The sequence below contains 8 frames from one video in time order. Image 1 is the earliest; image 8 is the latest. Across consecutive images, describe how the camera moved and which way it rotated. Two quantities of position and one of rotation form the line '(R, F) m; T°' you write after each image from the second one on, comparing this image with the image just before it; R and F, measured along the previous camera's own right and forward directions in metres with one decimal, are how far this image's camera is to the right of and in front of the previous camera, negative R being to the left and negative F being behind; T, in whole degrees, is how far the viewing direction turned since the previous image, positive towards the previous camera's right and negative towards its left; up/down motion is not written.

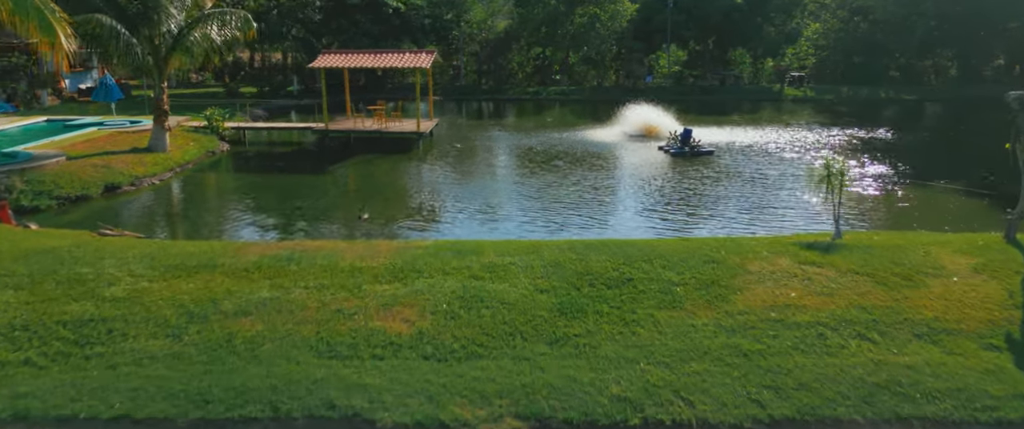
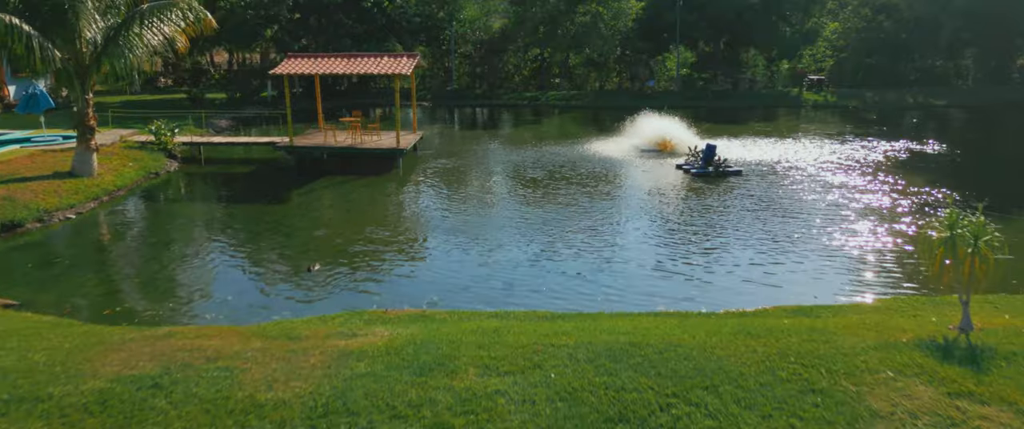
(+0.1, +4.5) m; 0°
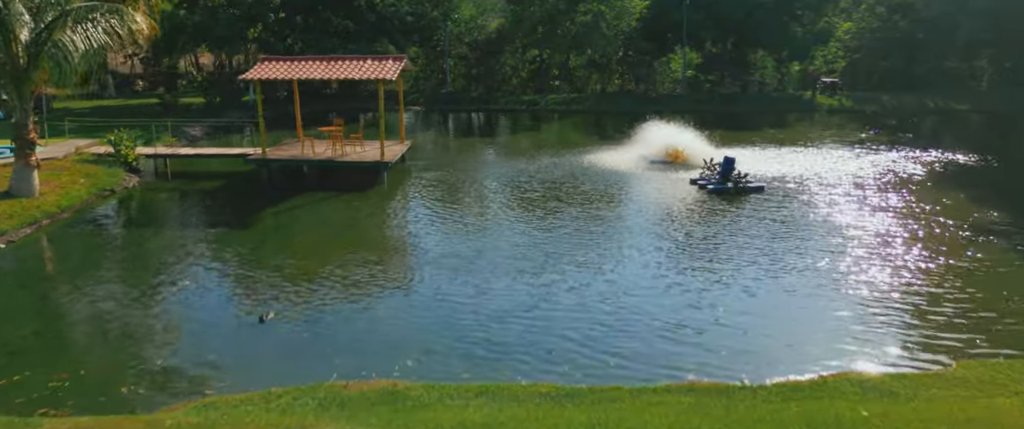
(+0.1, +2.7) m; 0°
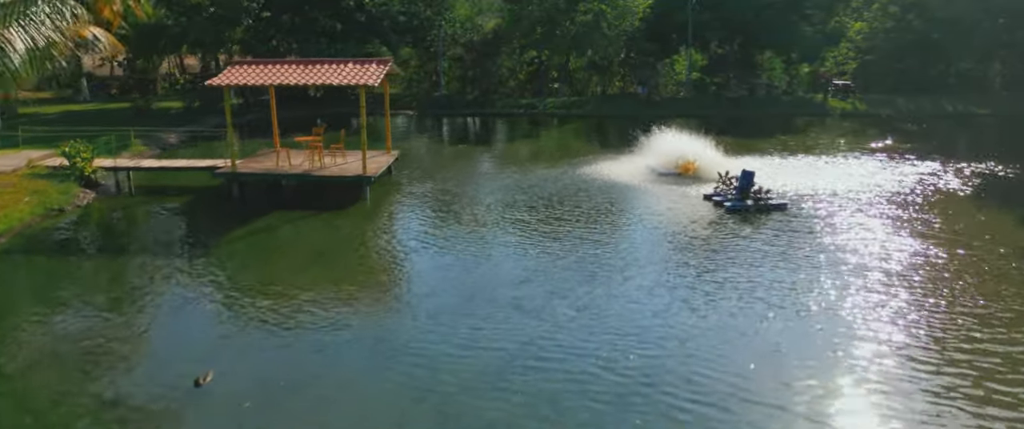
(+0.1, +2.4) m; 0°
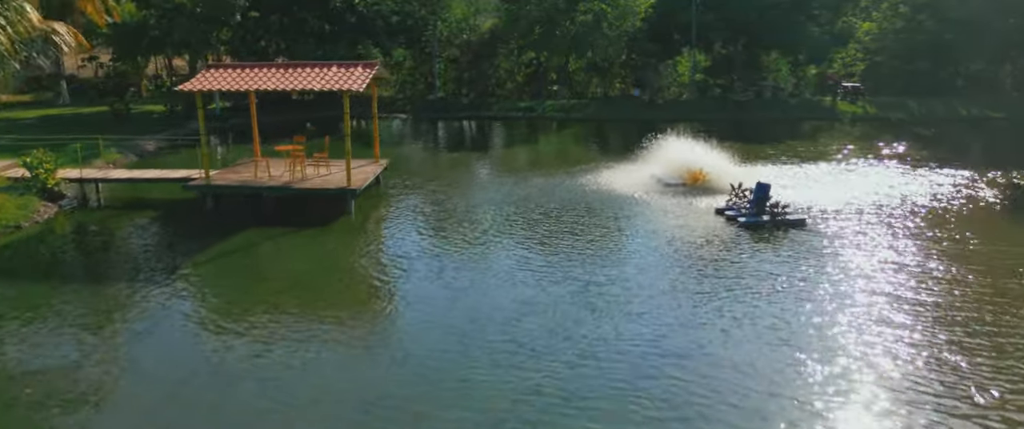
(+0.1, +1.7) m; 0°
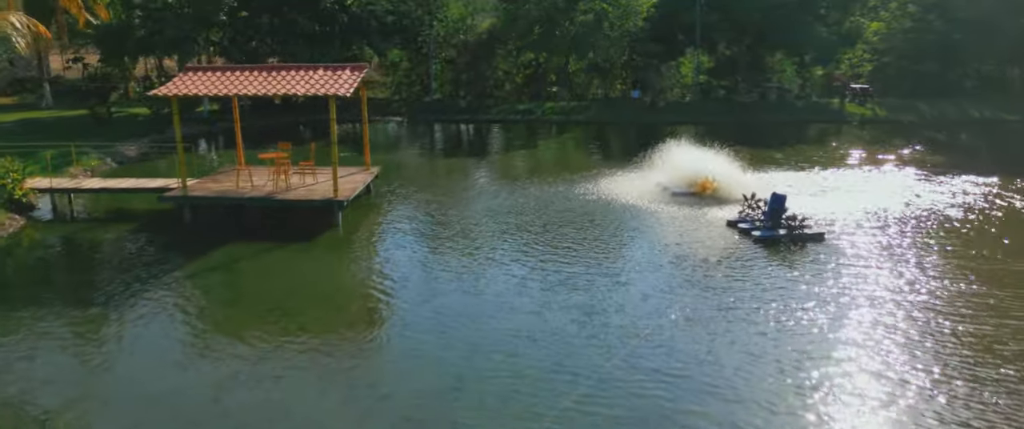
(0.0, +1.3) m; 0°
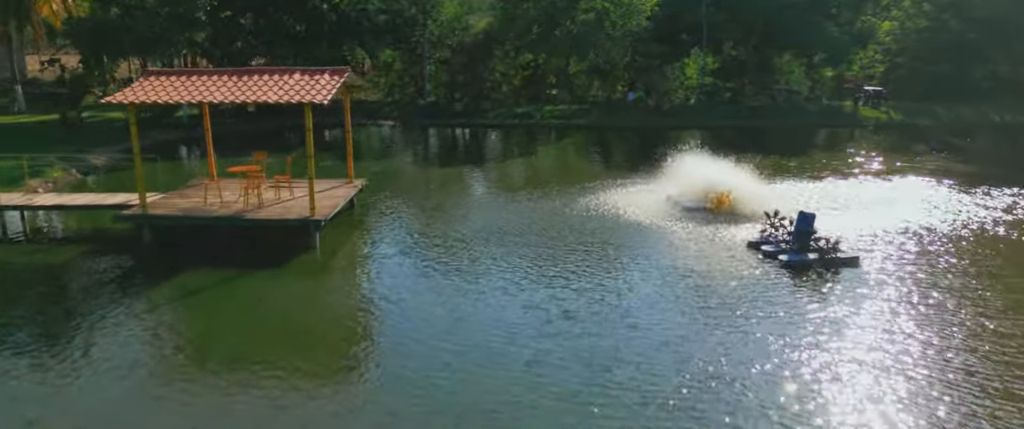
(0.0, +2.0) m; 0°
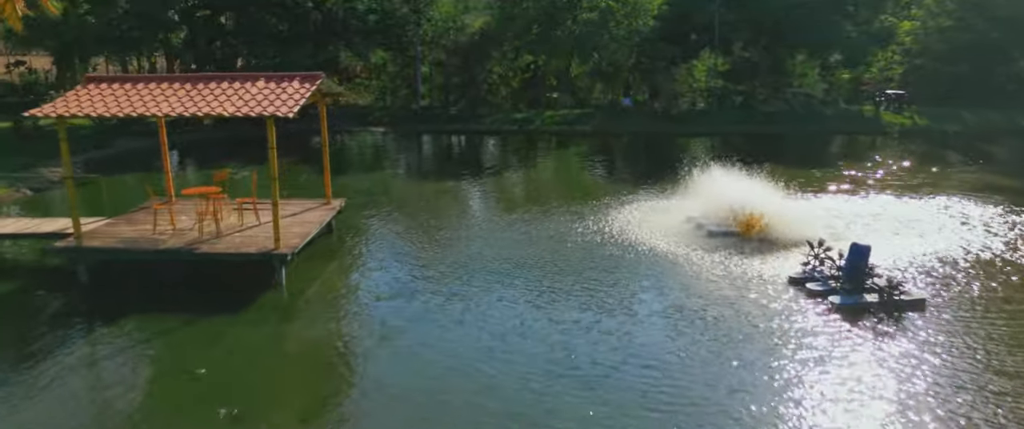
(-0.1, +2.7) m; 0°
